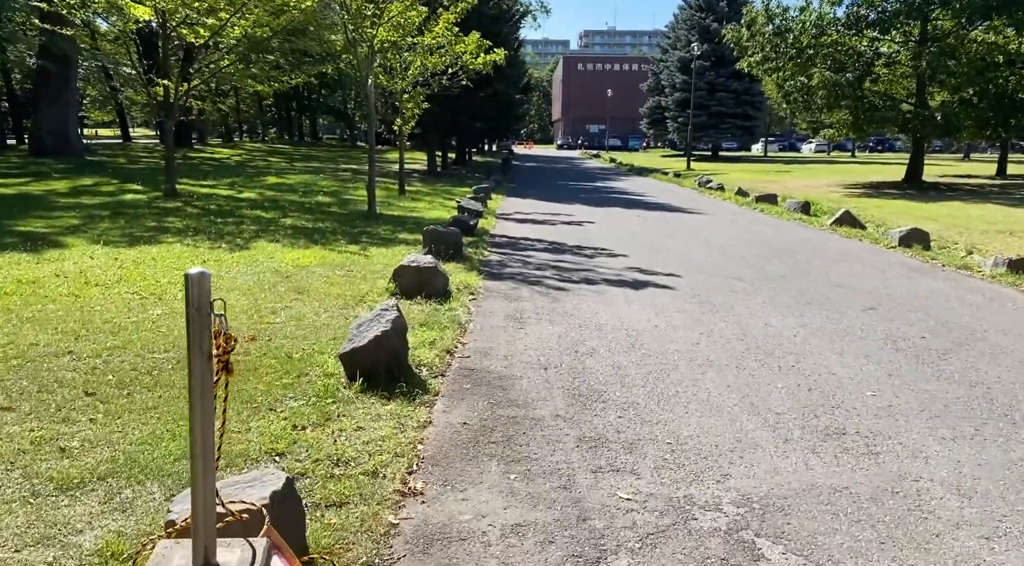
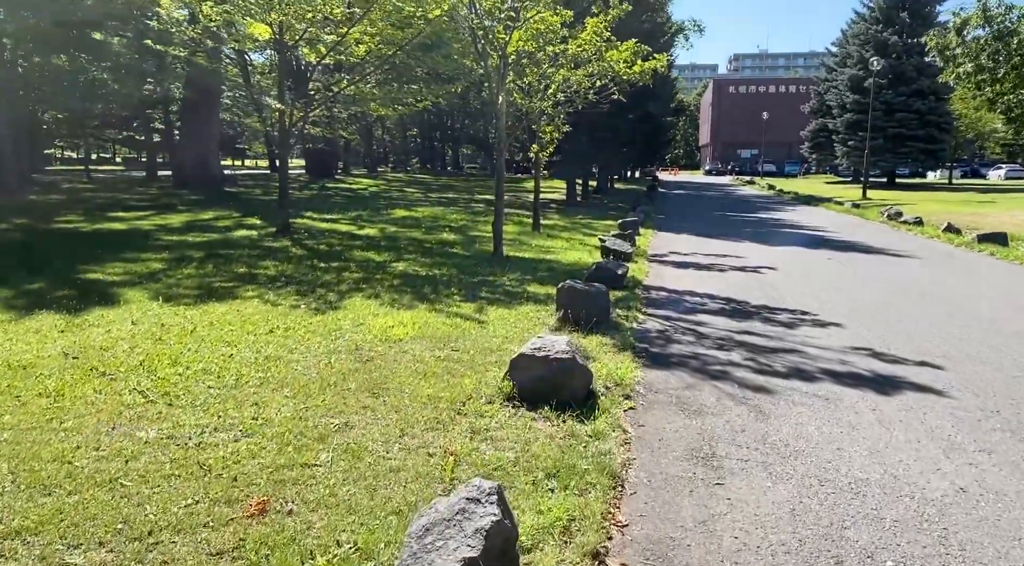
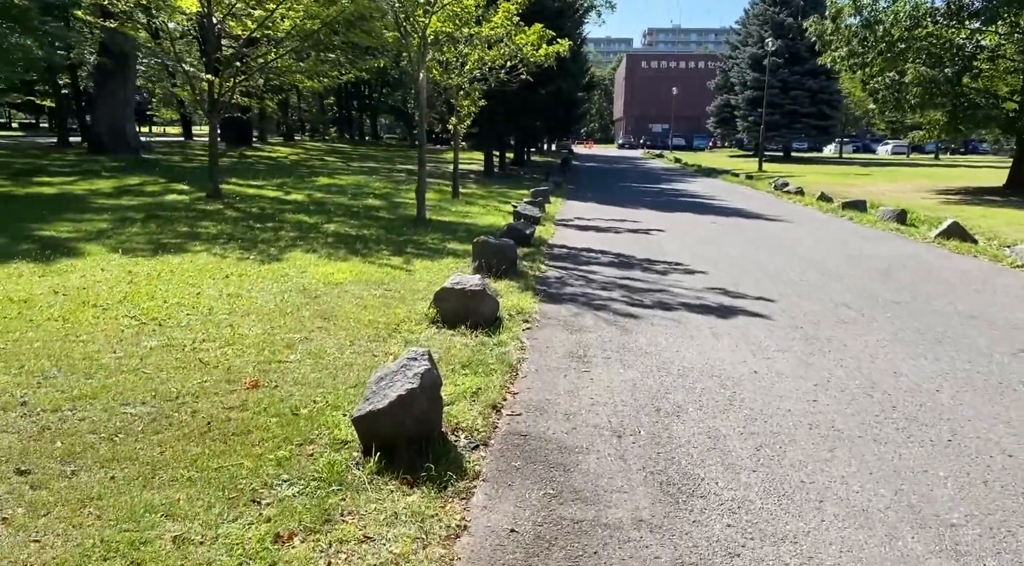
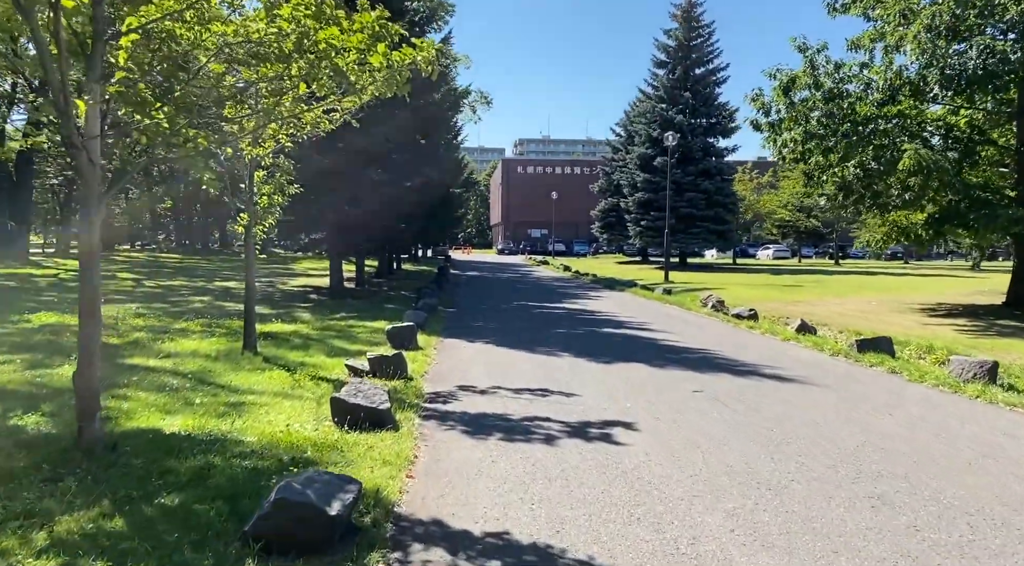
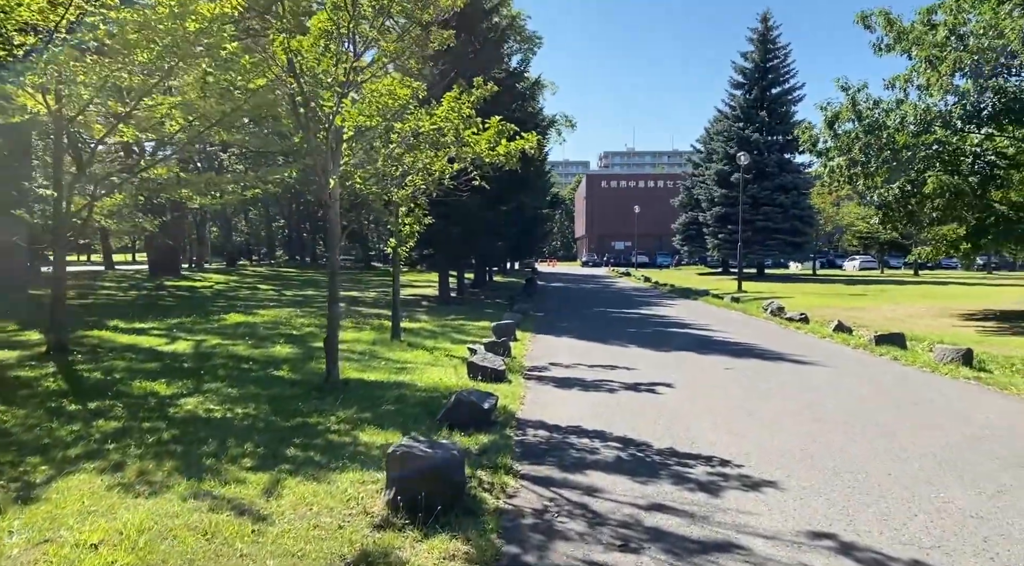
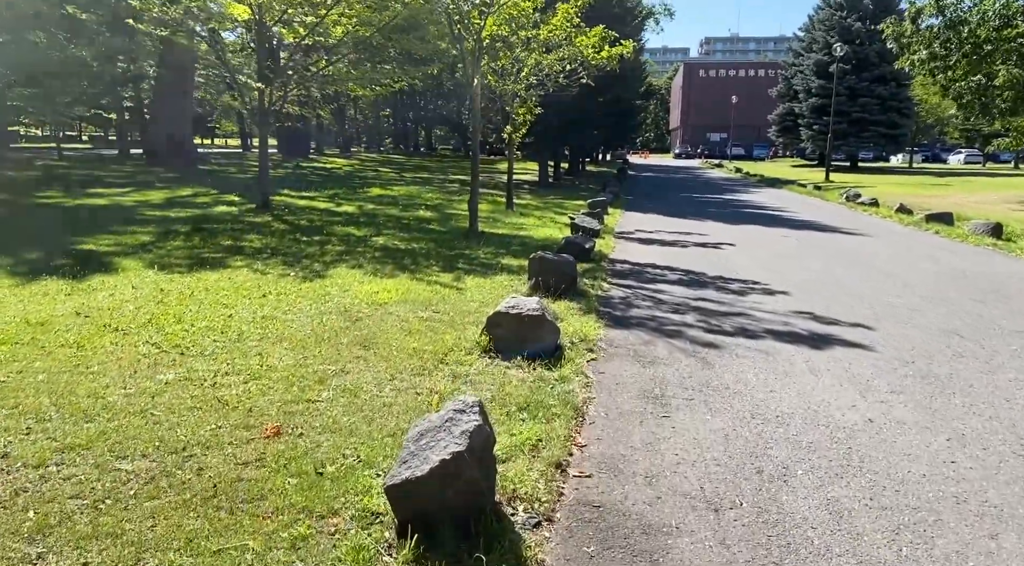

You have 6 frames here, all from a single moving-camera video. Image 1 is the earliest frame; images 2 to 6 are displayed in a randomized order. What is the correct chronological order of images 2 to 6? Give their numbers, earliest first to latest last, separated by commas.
3, 6, 2, 5, 4
